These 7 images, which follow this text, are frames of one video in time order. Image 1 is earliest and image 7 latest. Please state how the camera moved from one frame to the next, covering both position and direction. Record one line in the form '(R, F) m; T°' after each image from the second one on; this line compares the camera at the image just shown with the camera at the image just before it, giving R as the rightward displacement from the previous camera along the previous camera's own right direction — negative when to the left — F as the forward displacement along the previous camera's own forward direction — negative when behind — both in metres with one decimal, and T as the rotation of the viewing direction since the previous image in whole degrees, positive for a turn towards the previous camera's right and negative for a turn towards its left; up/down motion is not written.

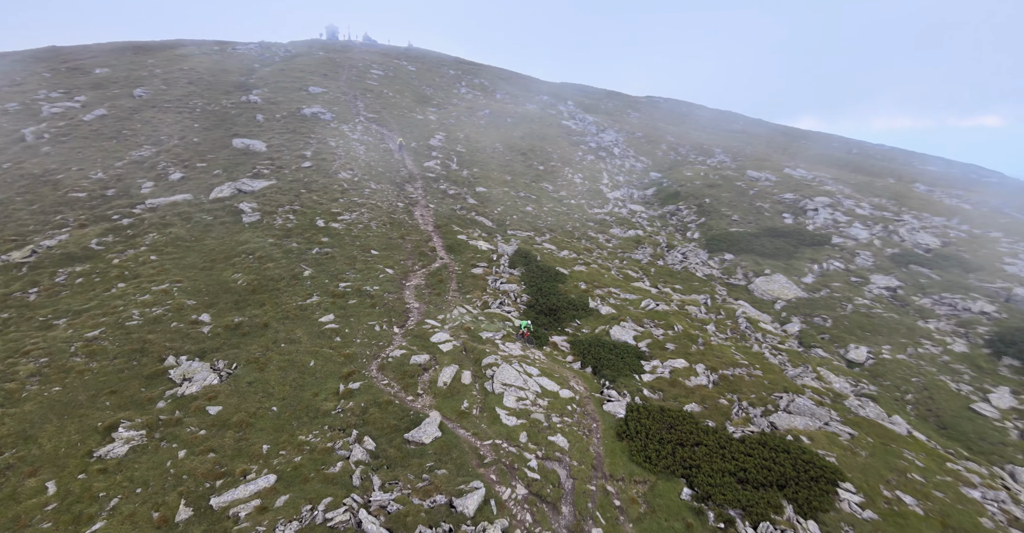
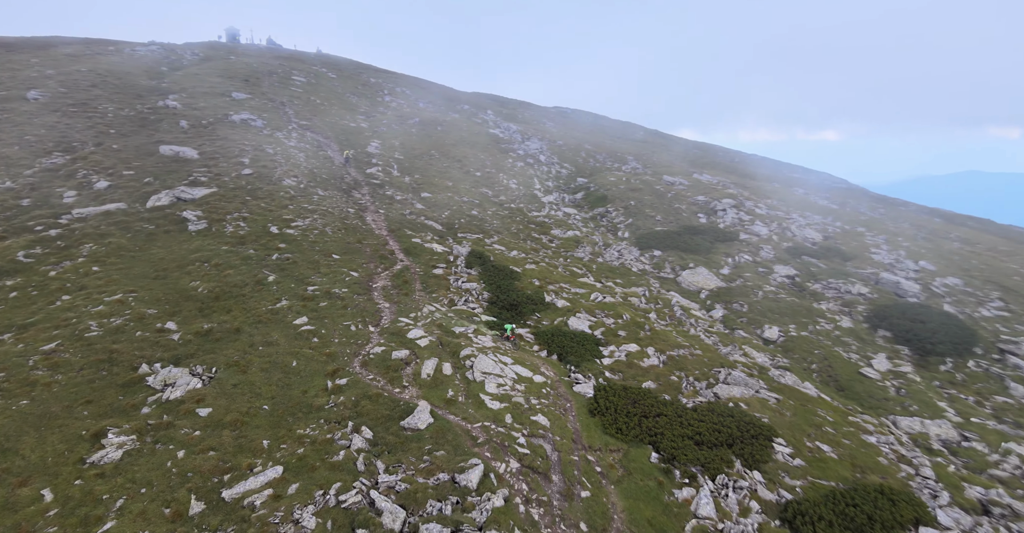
(-3.6, -2.0) m; +10°
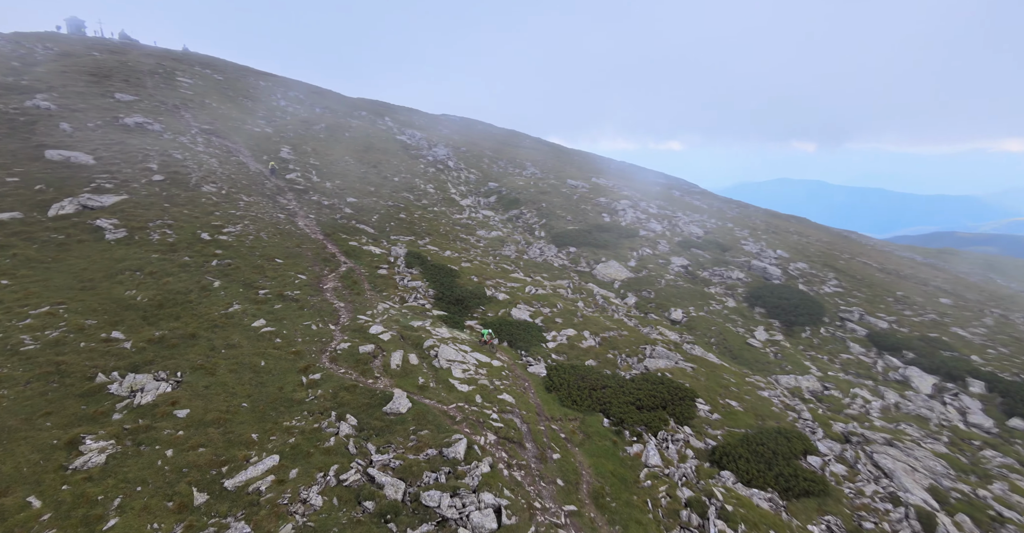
(-4.1, -2.6) m; +12°
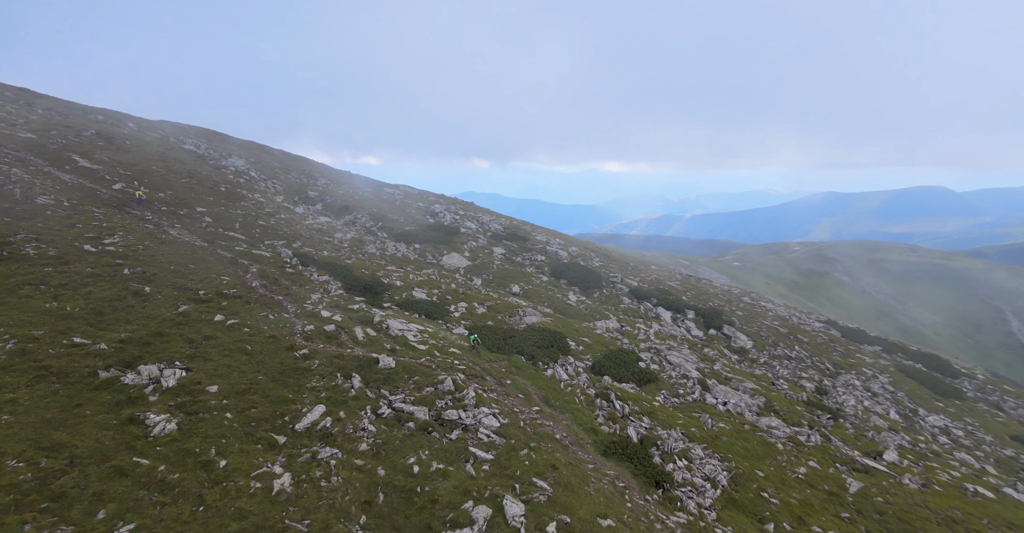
(-12.1, -6.4) m; +25°
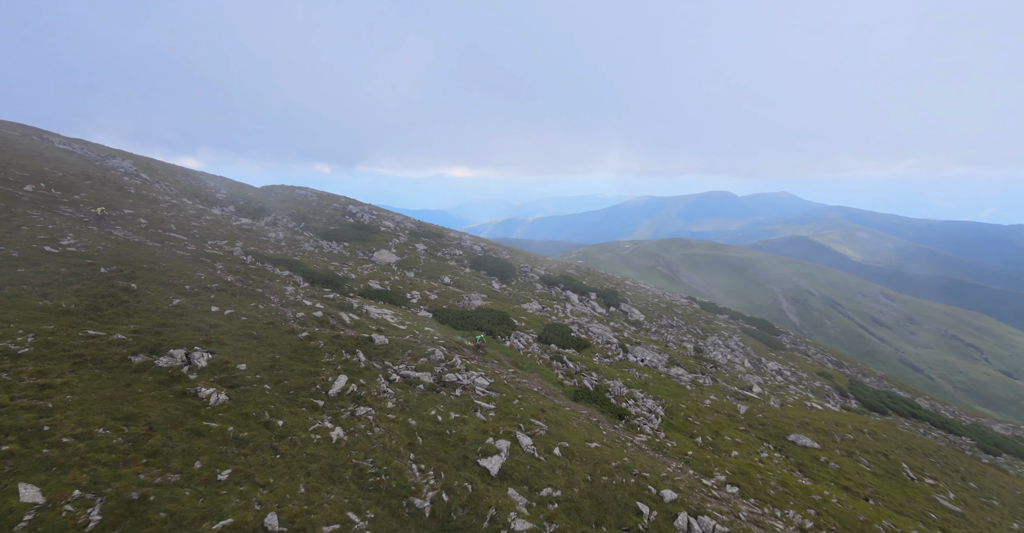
(-5.9, -4.7) m; +12°
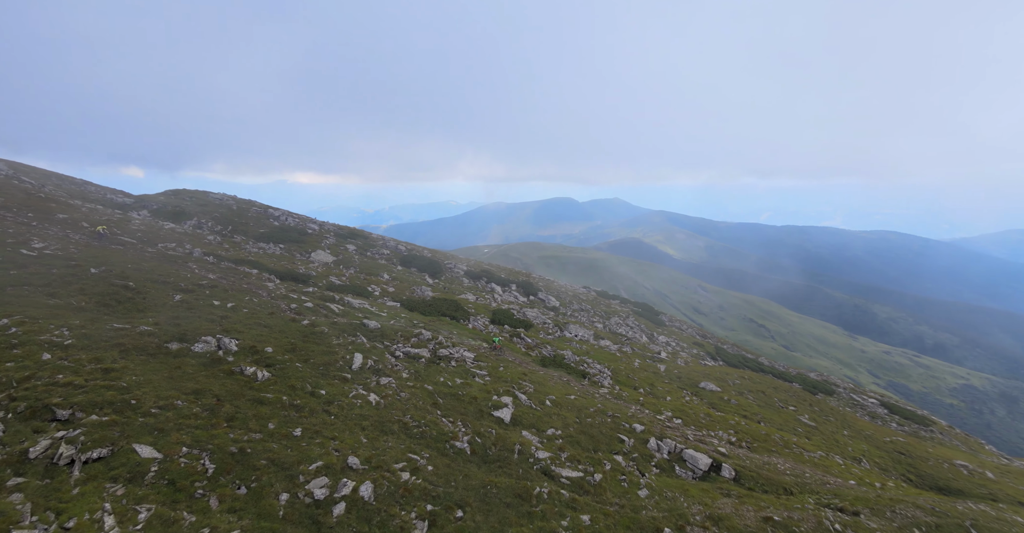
(-5.5, -4.6) m; +10°
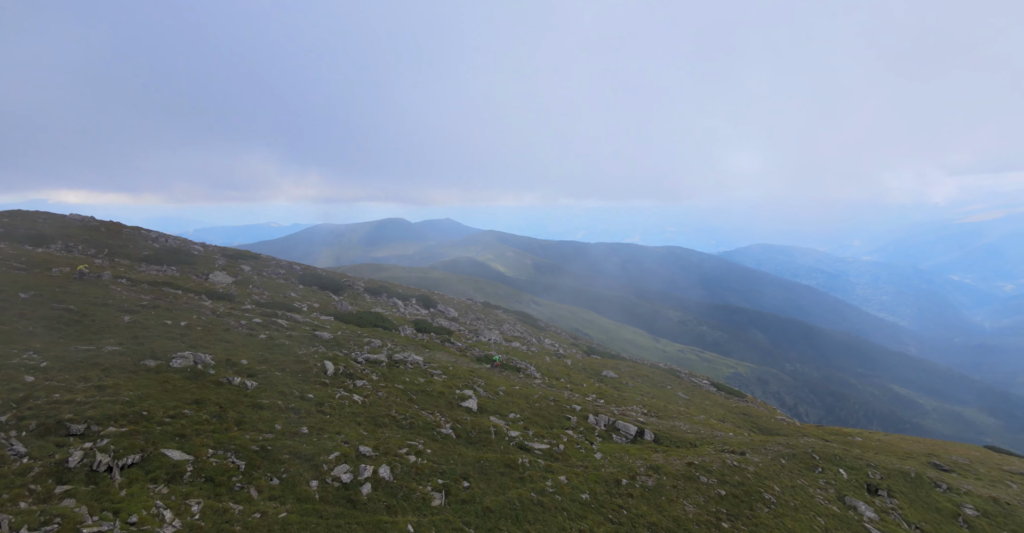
(-5.0, -3.8) m; +13°
